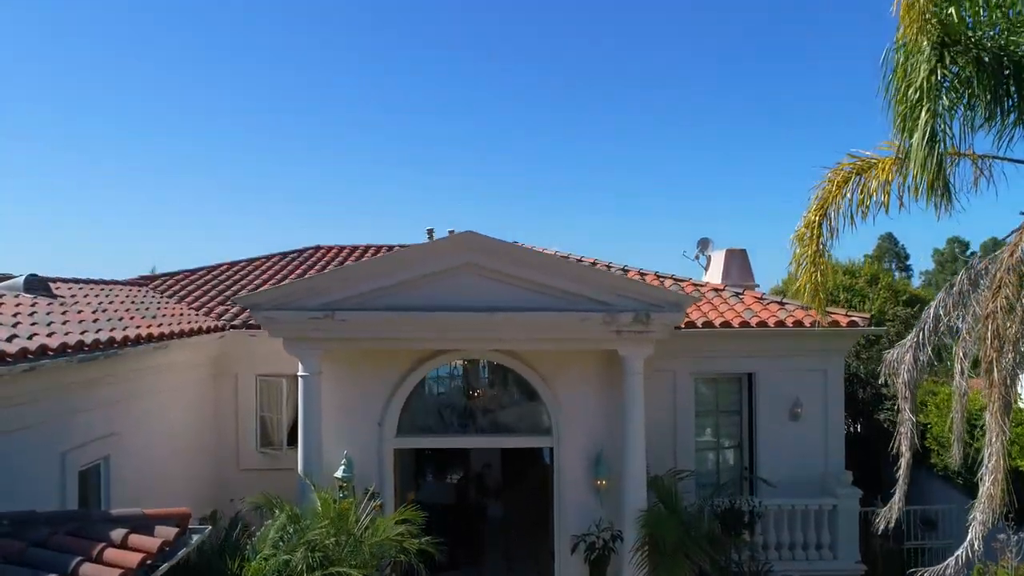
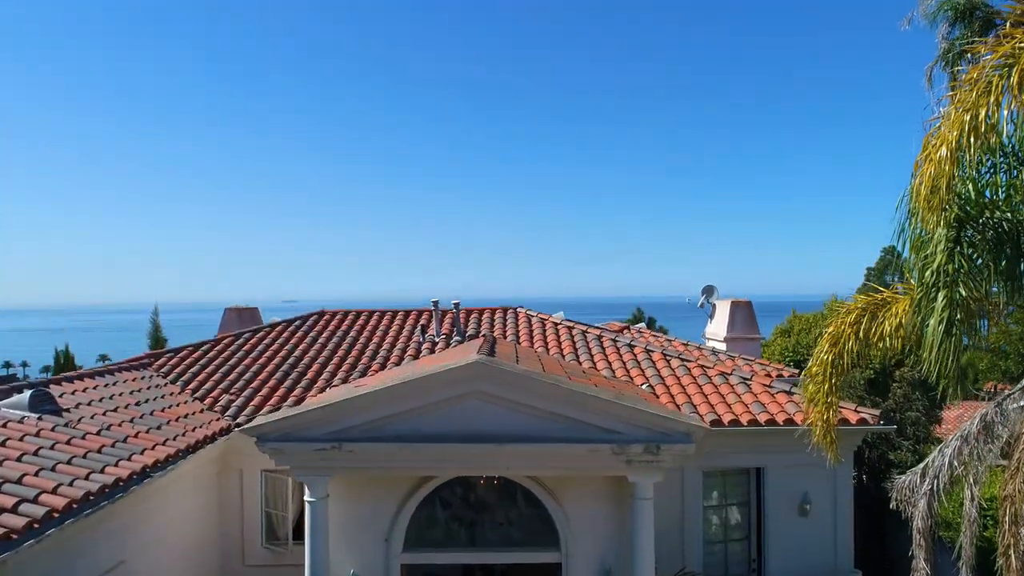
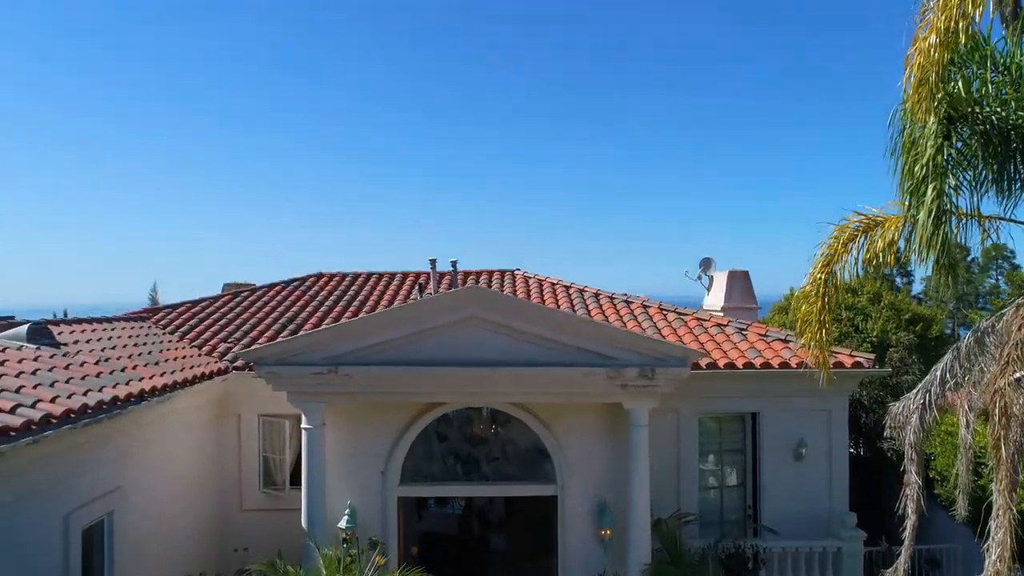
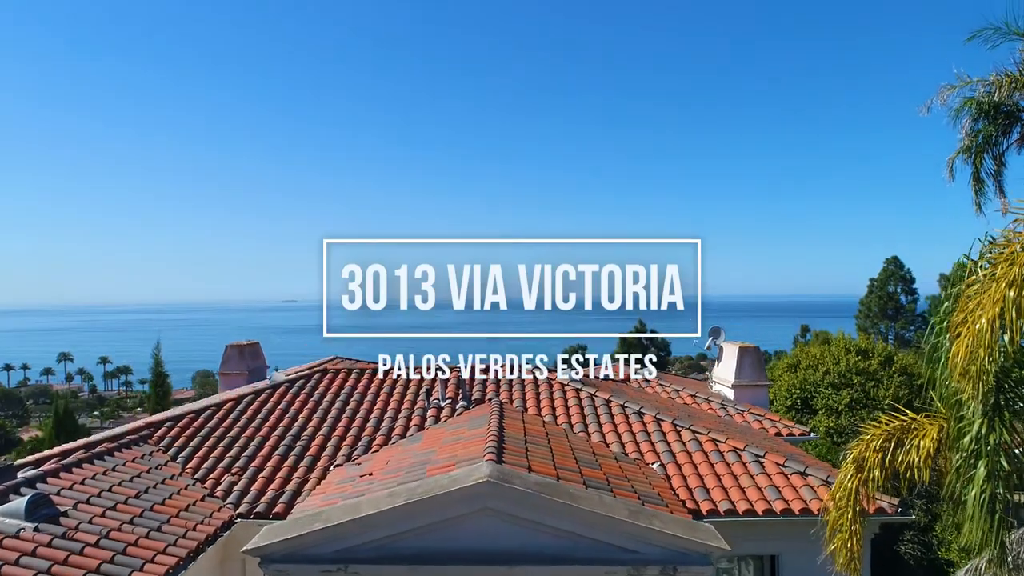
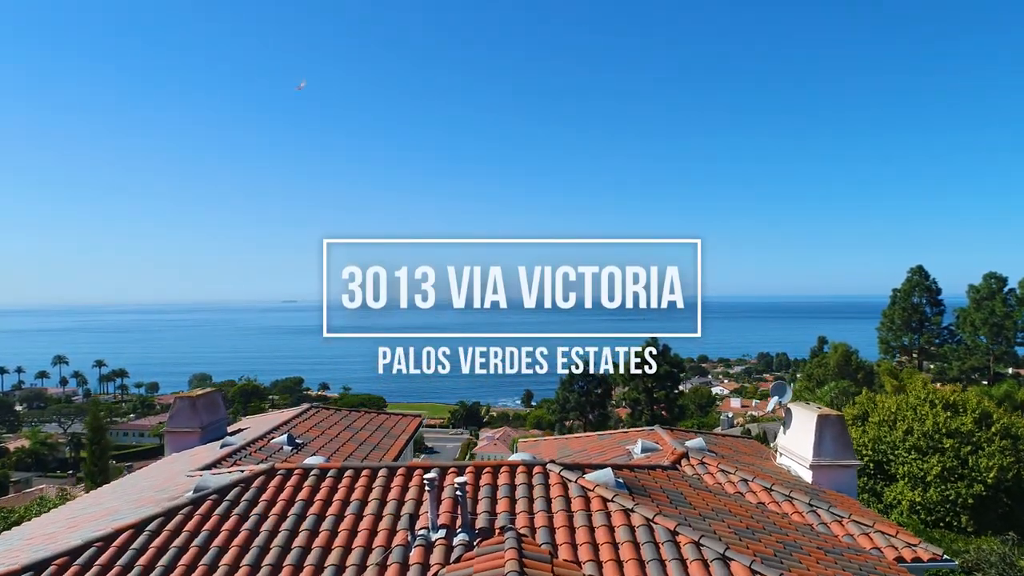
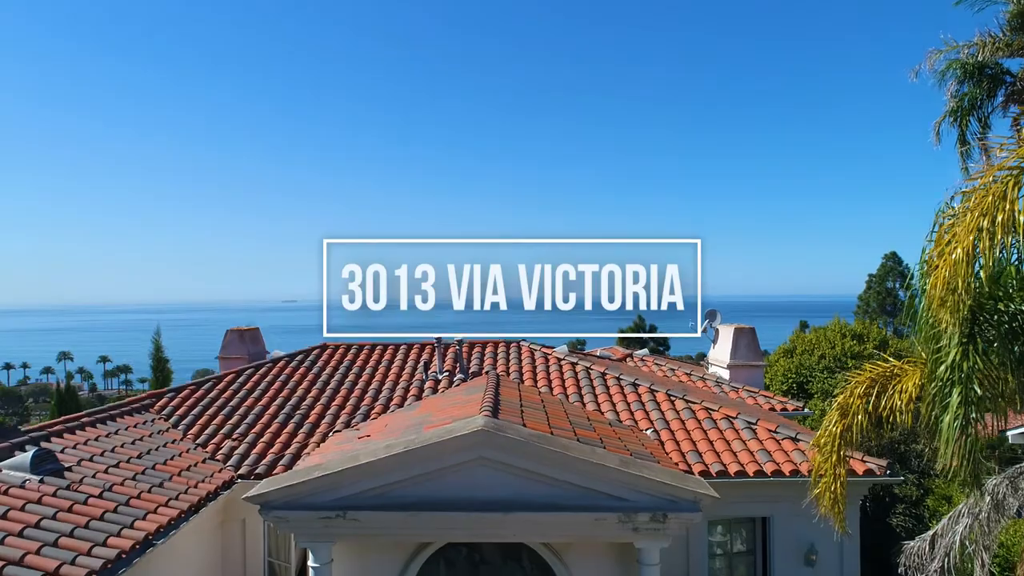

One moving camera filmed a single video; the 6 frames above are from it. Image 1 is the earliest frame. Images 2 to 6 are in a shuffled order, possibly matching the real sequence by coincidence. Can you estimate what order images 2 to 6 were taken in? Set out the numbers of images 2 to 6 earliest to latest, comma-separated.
3, 2, 6, 4, 5
